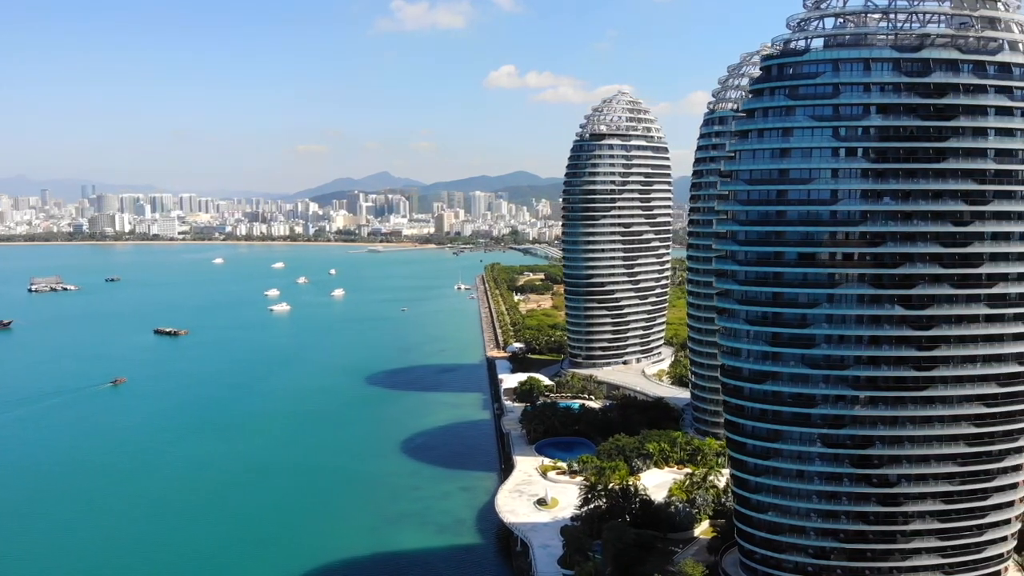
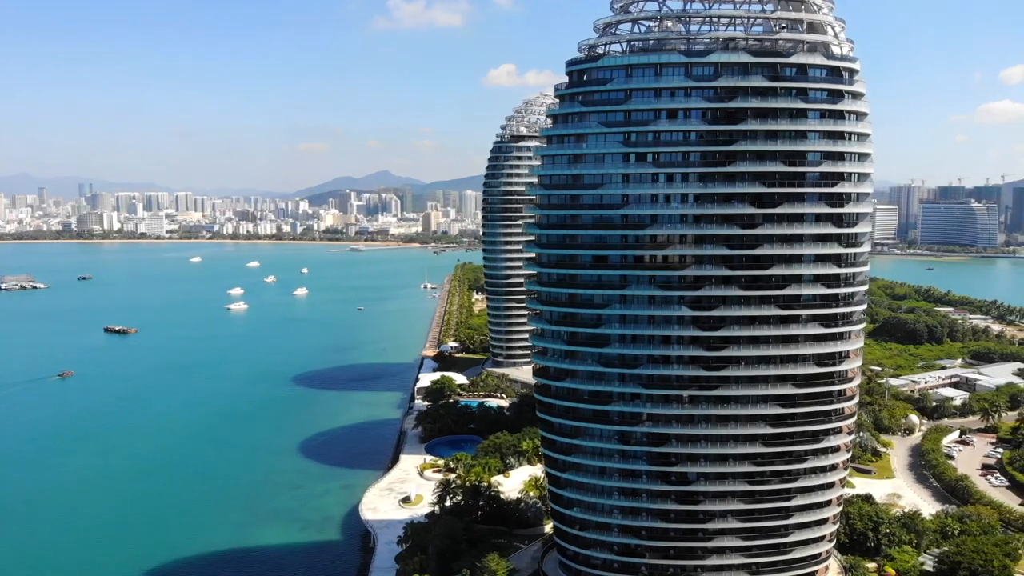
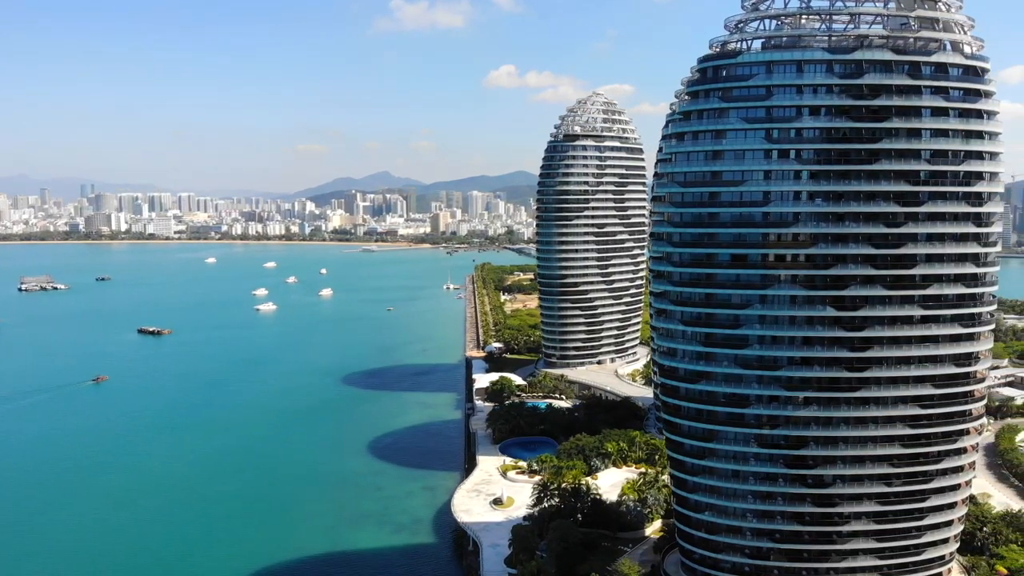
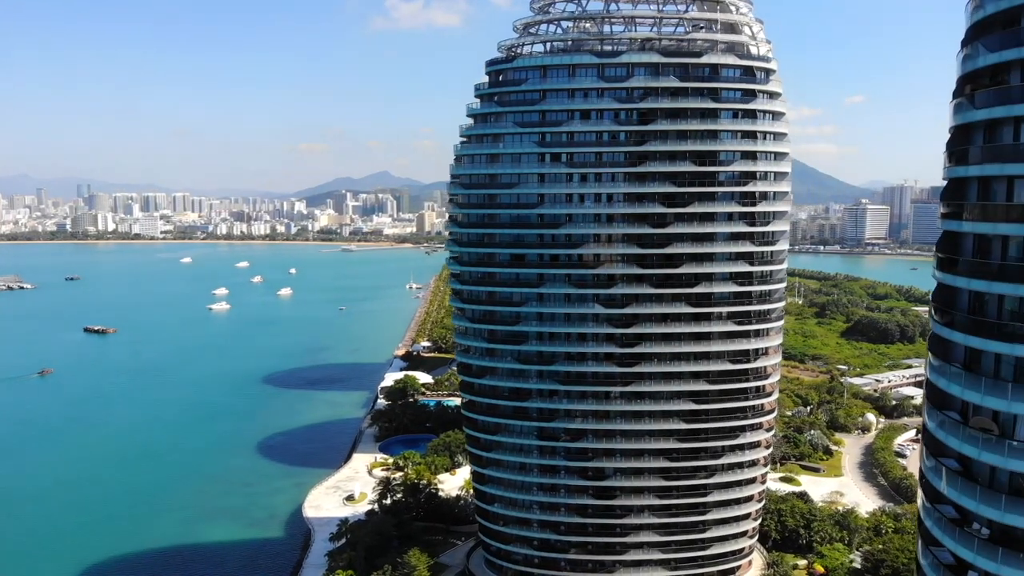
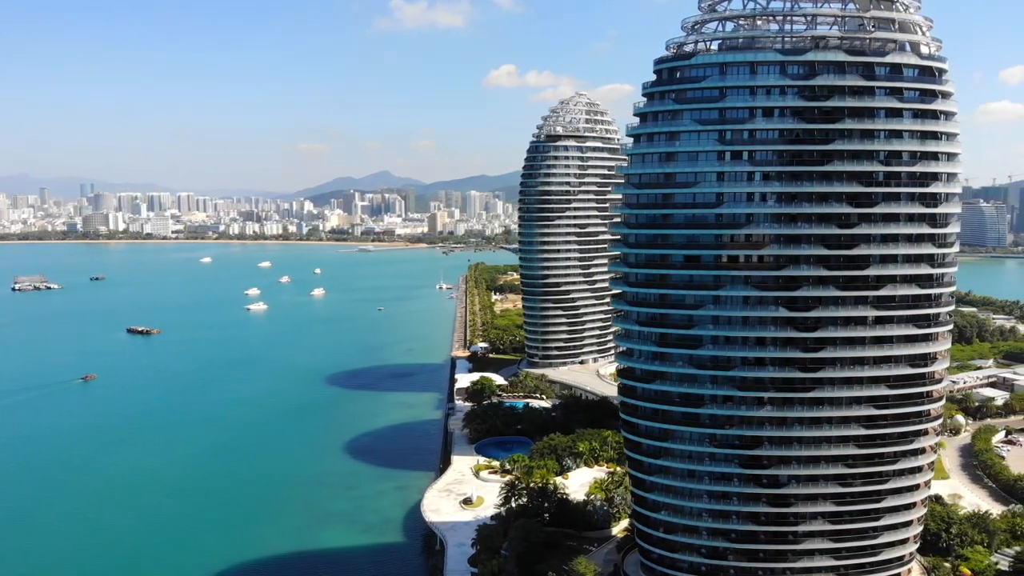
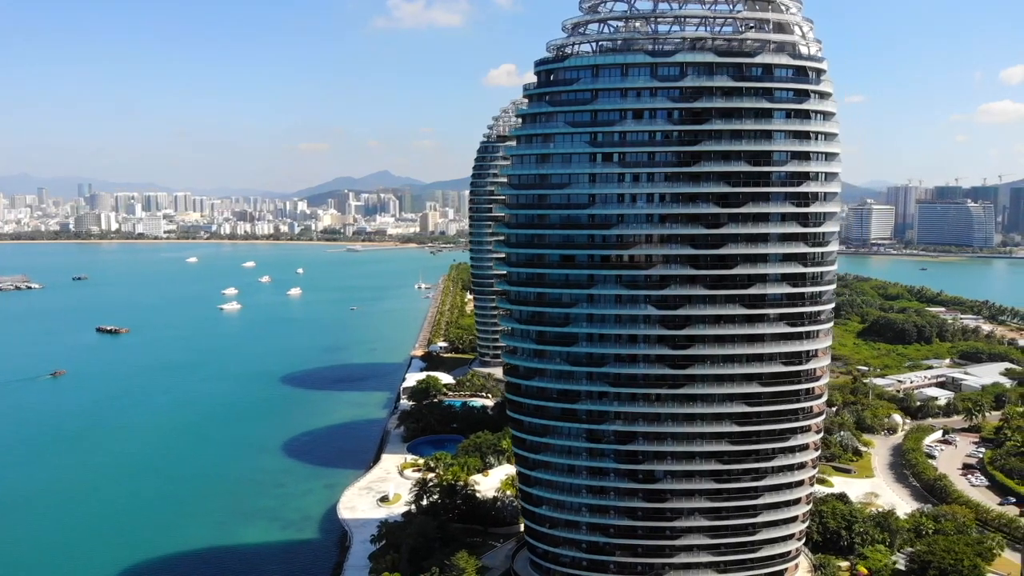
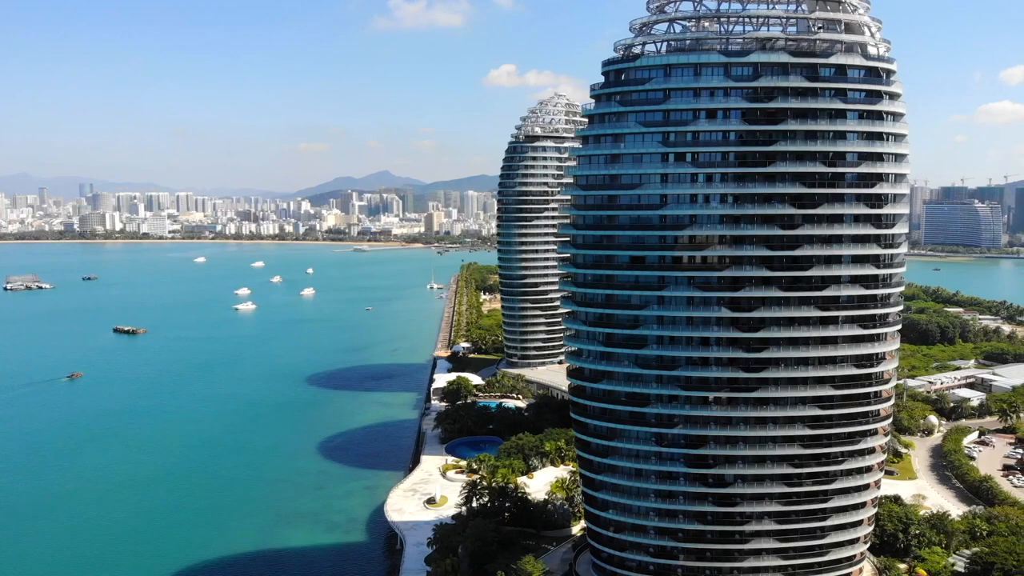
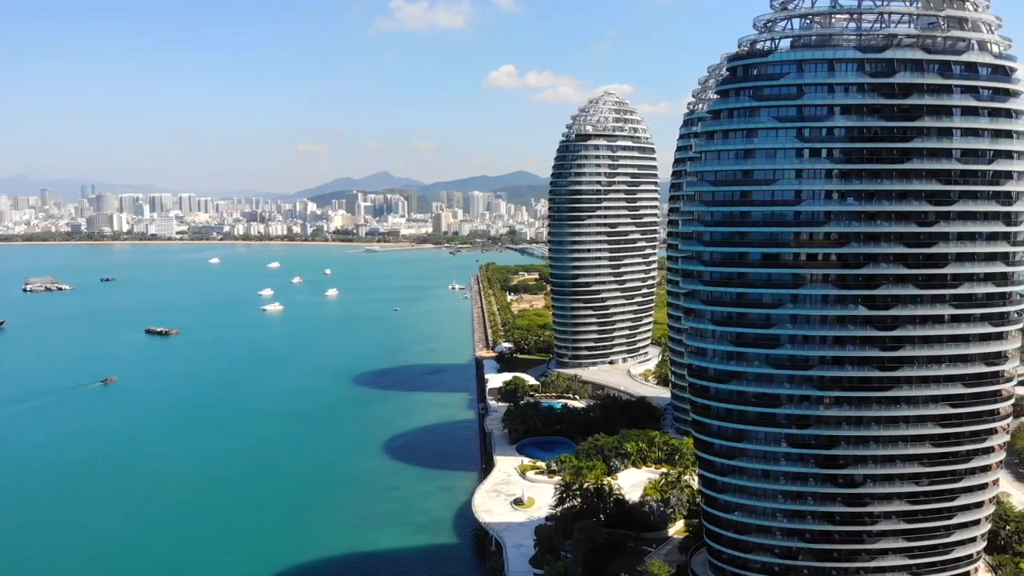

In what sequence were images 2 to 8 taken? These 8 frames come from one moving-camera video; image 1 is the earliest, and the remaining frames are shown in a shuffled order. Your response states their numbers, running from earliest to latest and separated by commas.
8, 3, 5, 7, 2, 6, 4
